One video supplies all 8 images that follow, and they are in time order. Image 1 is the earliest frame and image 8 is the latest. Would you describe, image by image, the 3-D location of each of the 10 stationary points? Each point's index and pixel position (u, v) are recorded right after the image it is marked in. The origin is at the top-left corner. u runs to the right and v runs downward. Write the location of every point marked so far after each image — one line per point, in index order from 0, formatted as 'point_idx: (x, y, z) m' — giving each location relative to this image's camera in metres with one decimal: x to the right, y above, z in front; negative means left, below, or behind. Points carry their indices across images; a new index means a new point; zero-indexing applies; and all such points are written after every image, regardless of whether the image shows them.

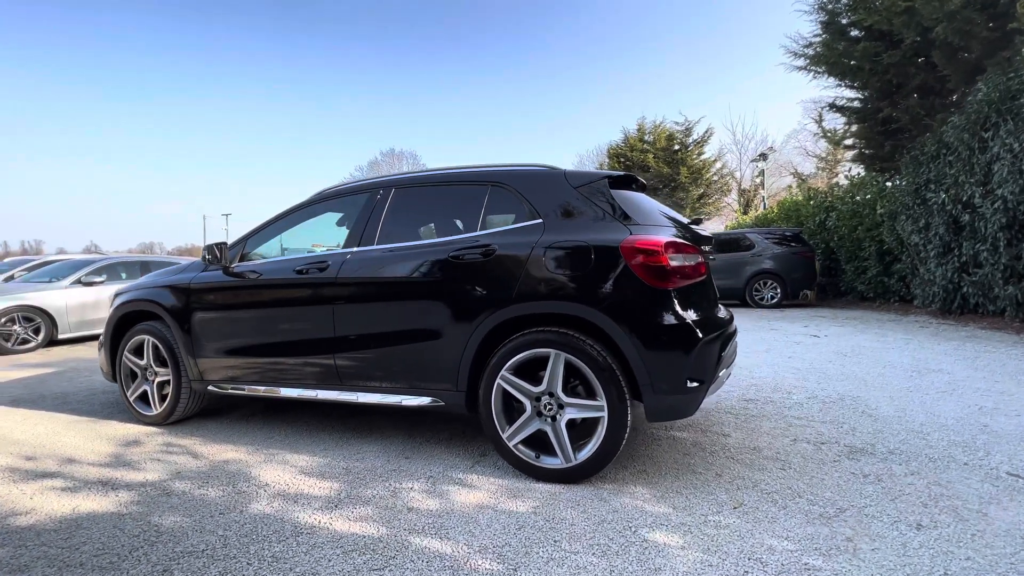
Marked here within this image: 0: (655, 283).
0: (+0.7, 0.0, +2.6) m
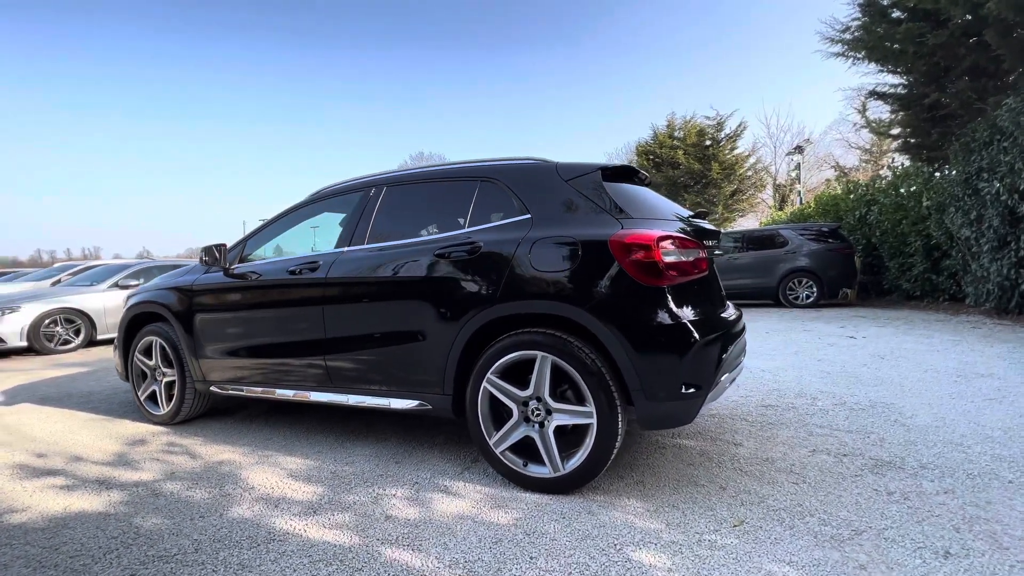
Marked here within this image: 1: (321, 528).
0: (+0.6, 0.0, +2.4) m
1: (-0.9, -1.1, +2.5) m
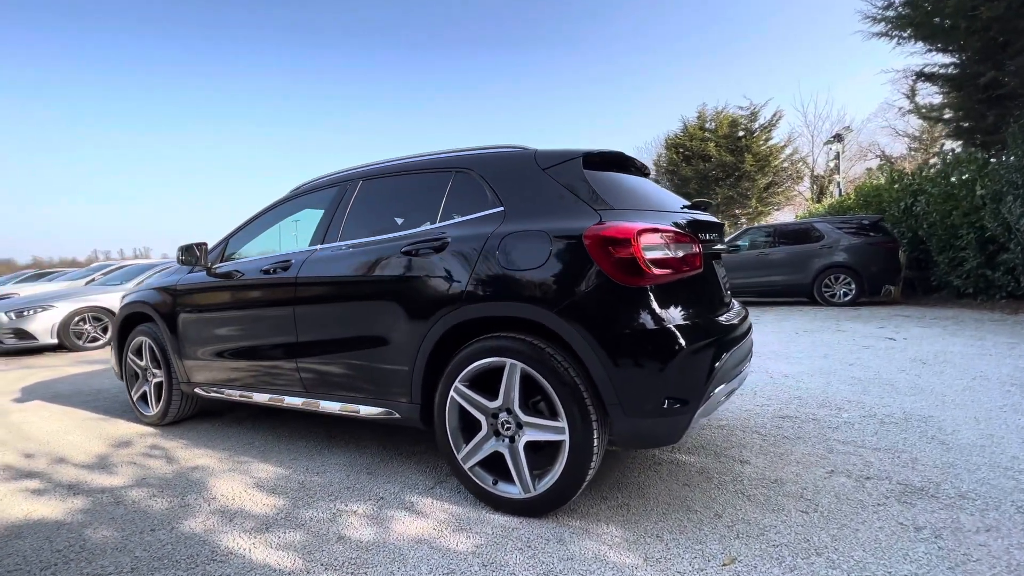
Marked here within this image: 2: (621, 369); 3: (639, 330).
0: (+0.5, 0.0, +2.1) m
1: (-1.1, -1.1, +2.3) m
2: (+0.4, -0.3, +2.1) m
3: (+0.5, -0.2, +2.1) m
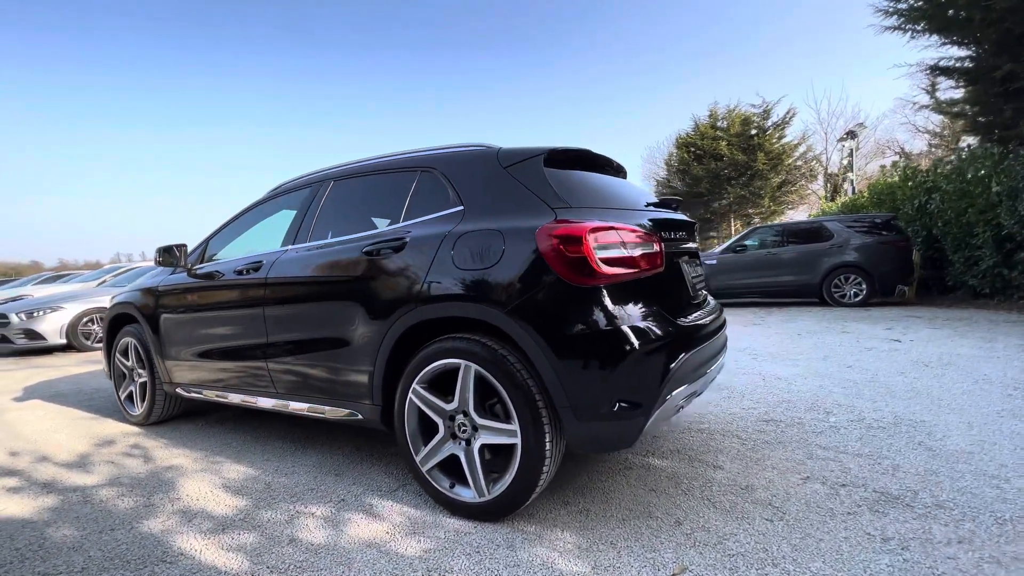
0: (+0.3, 0.0, +2.1) m
1: (-1.3, -1.1, +2.3) m
2: (+0.2, -0.3, +2.1) m
3: (+0.3, -0.2, +2.0) m
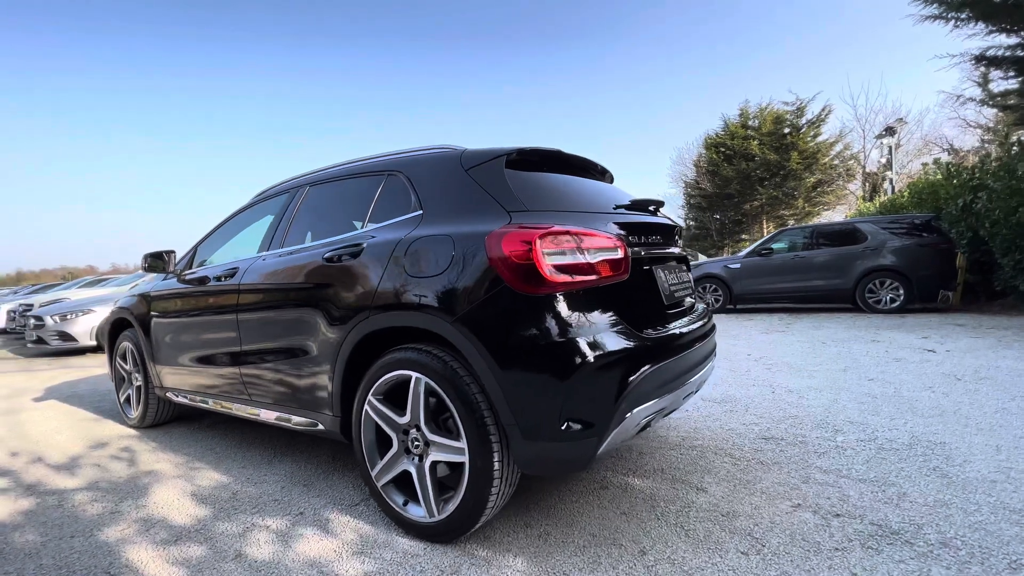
0: (+0.1, 0.0, +1.9) m
1: (-1.5, -1.1, +2.2) m
2: (0.0, -0.4, +1.9) m
3: (+0.1, -0.2, +1.9) m
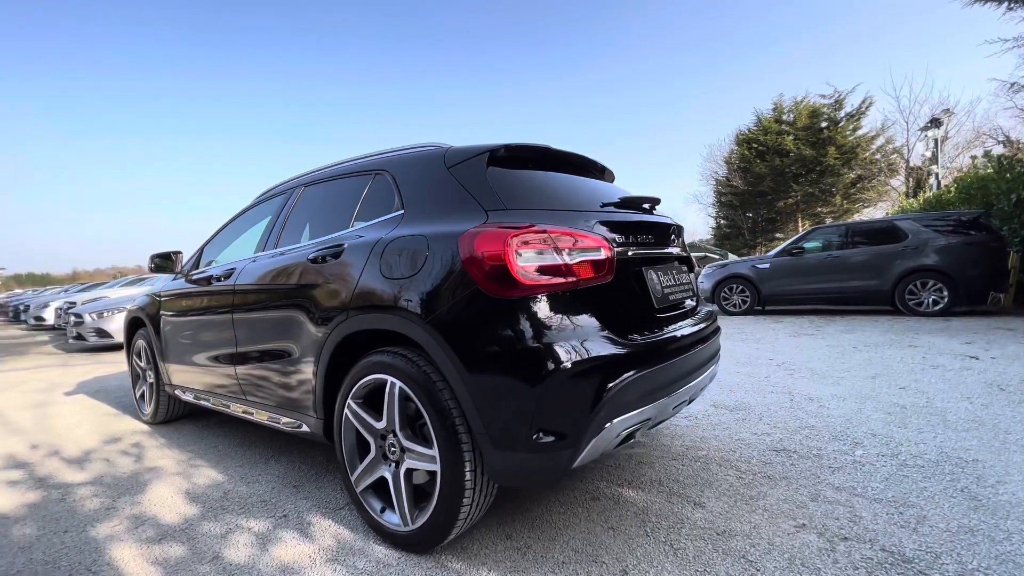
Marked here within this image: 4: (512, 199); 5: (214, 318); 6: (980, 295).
0: (0.0, 0.0, +1.8) m
1: (-1.5, -1.1, +2.2) m
2: (-0.1, -0.4, +1.8) m
3: (0.0, -0.2, +1.8) m
4: (0.0, +0.4, +2.1) m
5: (-1.9, -0.2, +3.3) m
6: (+6.4, -0.1, +7.2) m
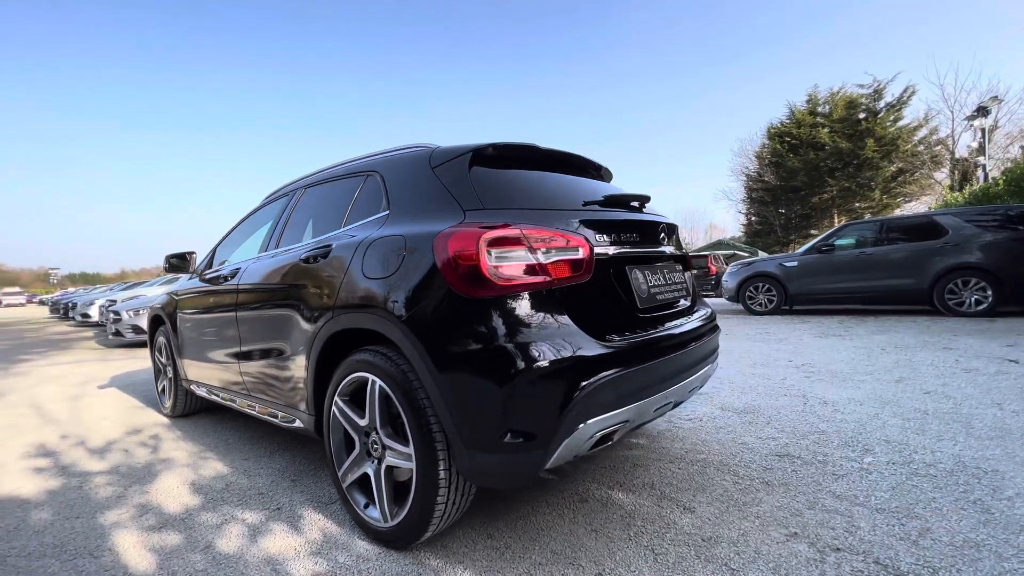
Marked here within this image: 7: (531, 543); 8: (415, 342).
0: (-0.1, 0.0, +1.8) m
1: (-1.6, -1.1, +2.3) m
2: (-0.2, -0.4, +1.8) m
3: (-0.1, -0.2, +1.8) m
4: (-0.1, +0.4, +2.1) m
5: (-1.9, -0.2, +3.4) m
6: (+6.6, -0.1, +6.8) m
7: (+0.1, -1.0, +2.1) m
8: (-0.3, -0.2, +1.9) m
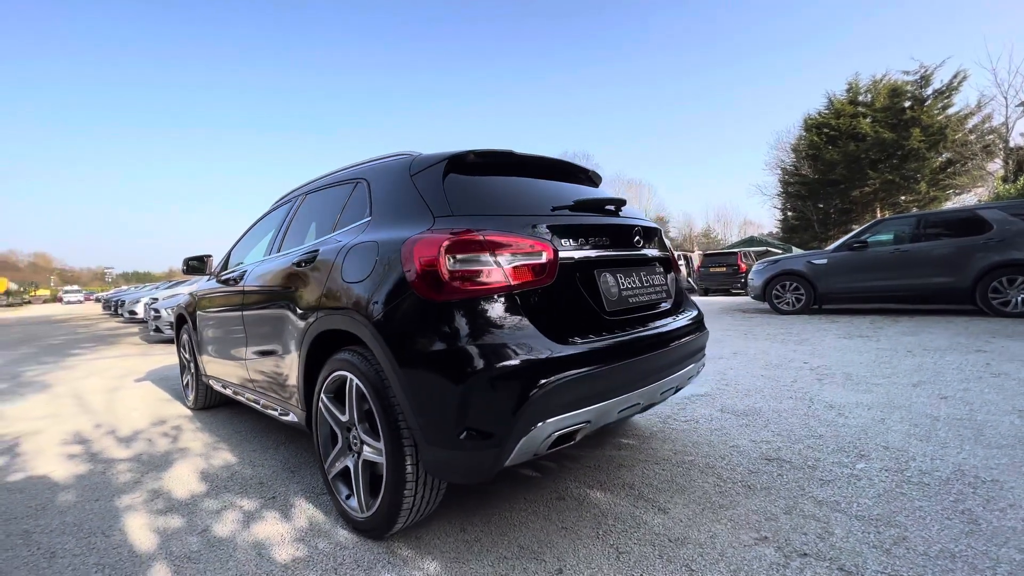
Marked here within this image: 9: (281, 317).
0: (-0.3, 0.0, +1.9) m
1: (-1.7, -1.1, +2.5) m
2: (-0.3, -0.4, +1.9) m
3: (-0.3, -0.2, +1.8) m
4: (-0.2, +0.4, +2.2) m
5: (-1.9, -0.2, +3.6) m
6: (+6.8, -0.1, +6.3) m
7: (0.0, -1.0, +2.2) m
8: (-0.5, -0.2, +2.0) m
9: (-1.2, -0.1, +2.8) m
